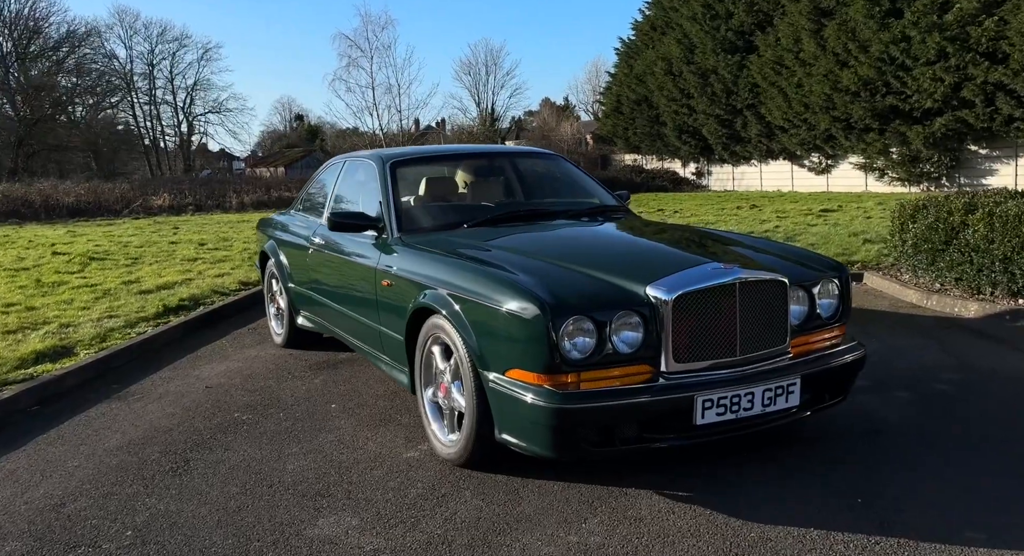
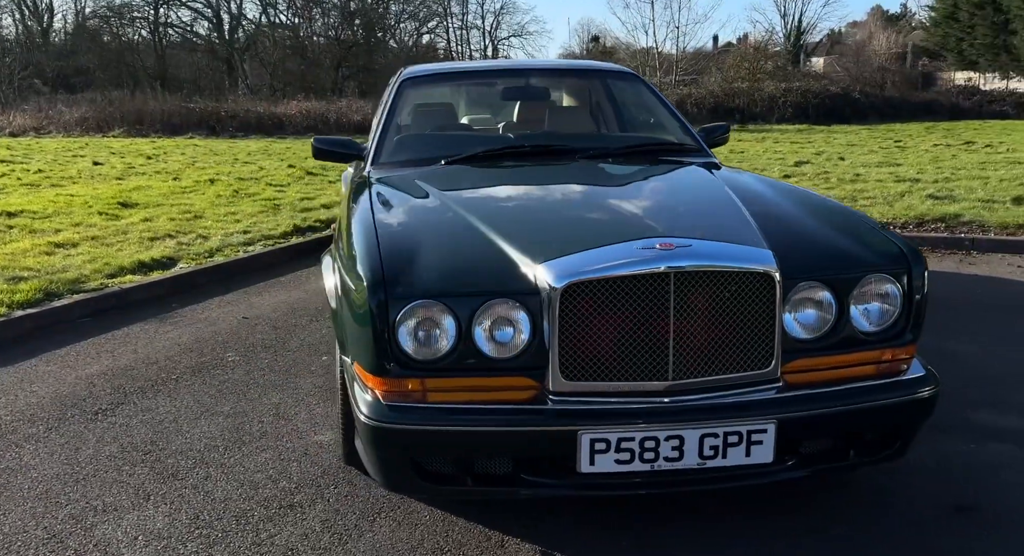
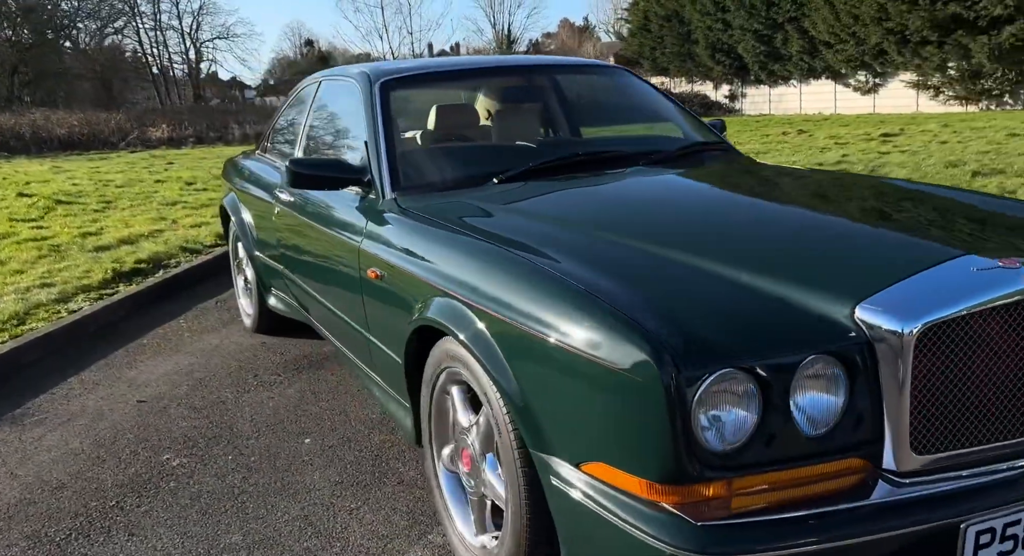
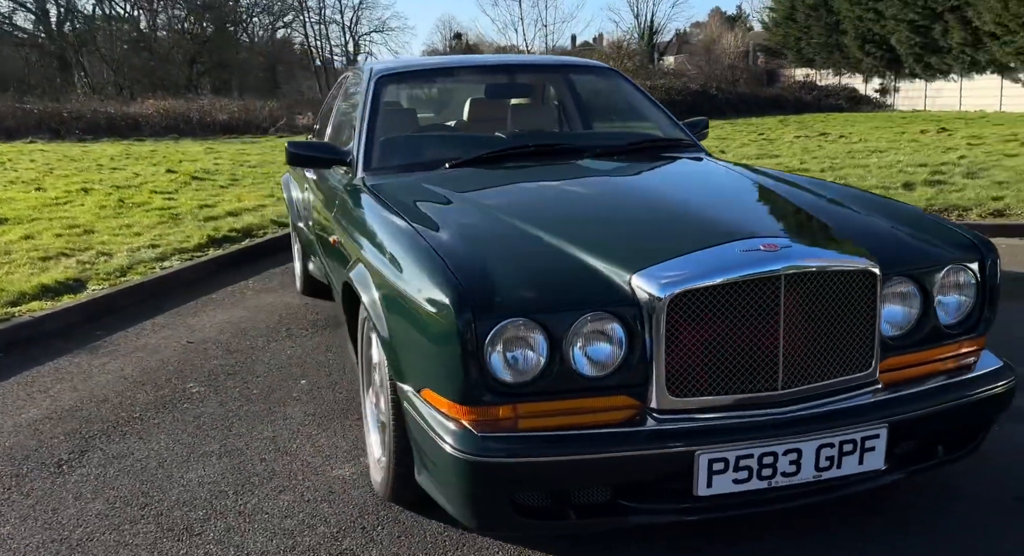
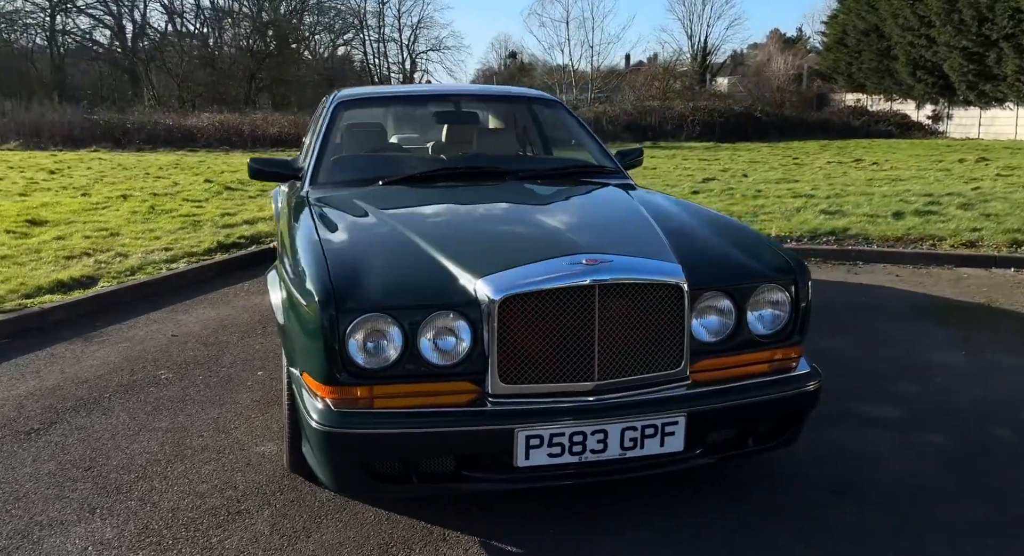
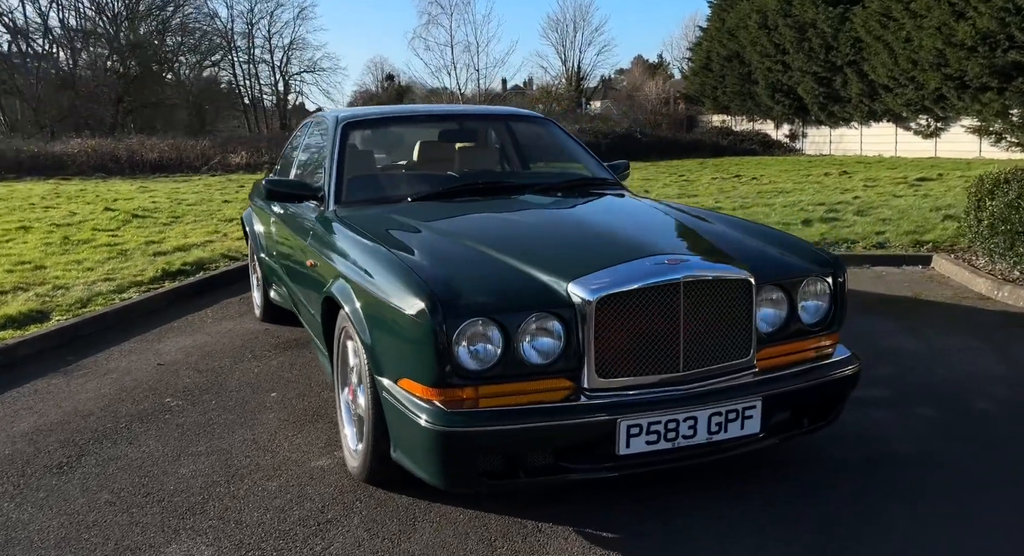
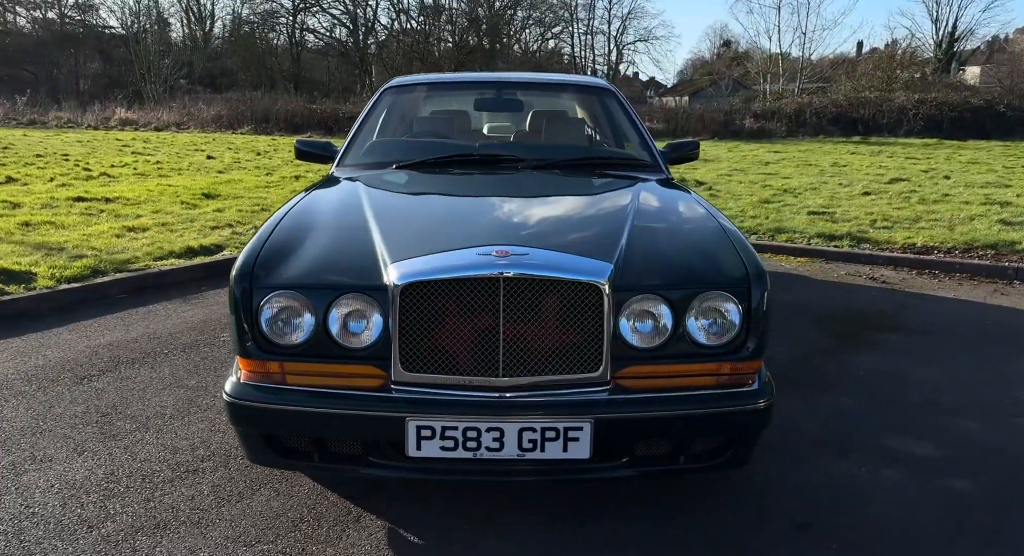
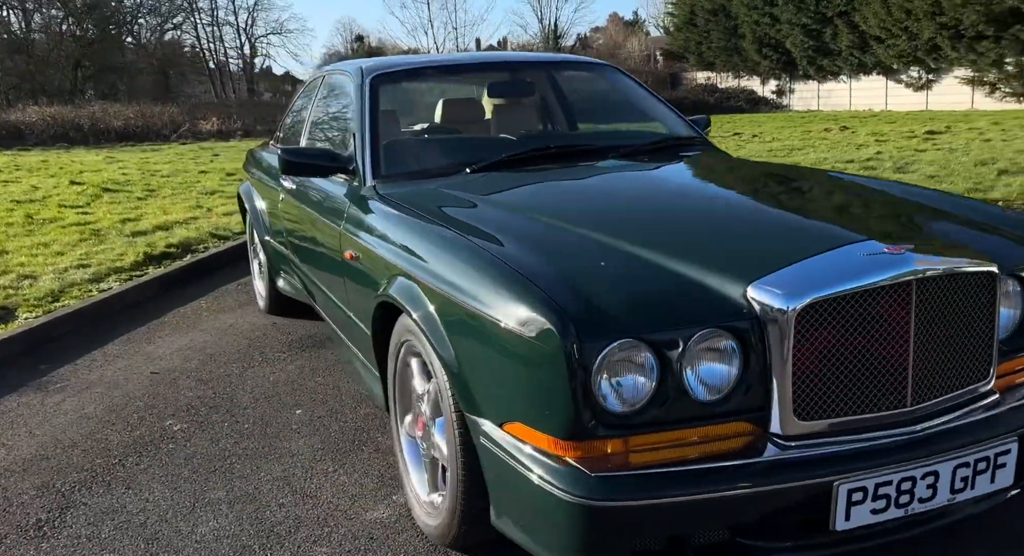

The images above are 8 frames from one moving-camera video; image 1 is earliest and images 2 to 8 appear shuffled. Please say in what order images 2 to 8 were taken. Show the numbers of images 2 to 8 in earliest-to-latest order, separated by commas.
6, 5, 7, 2, 4, 8, 3
